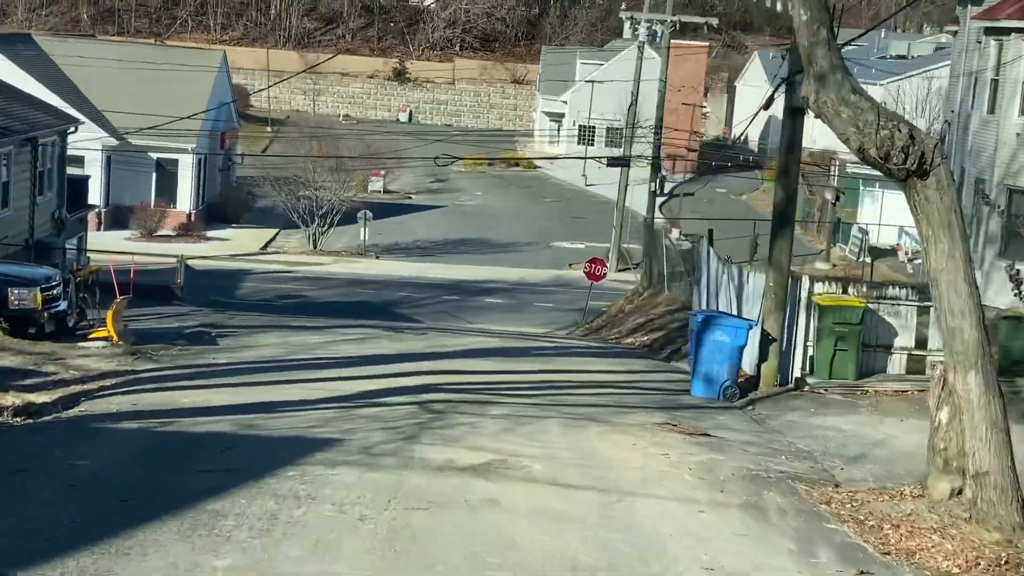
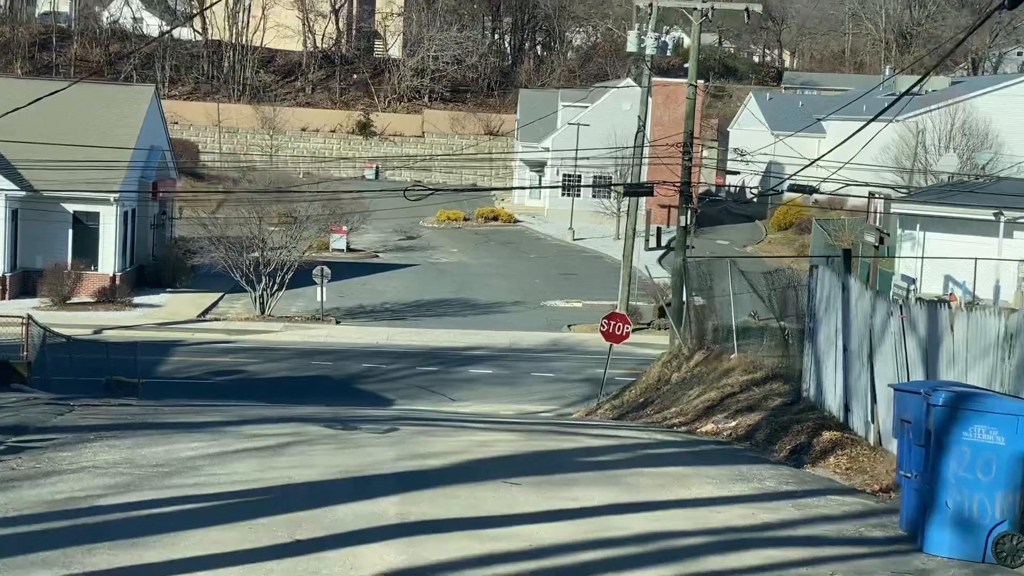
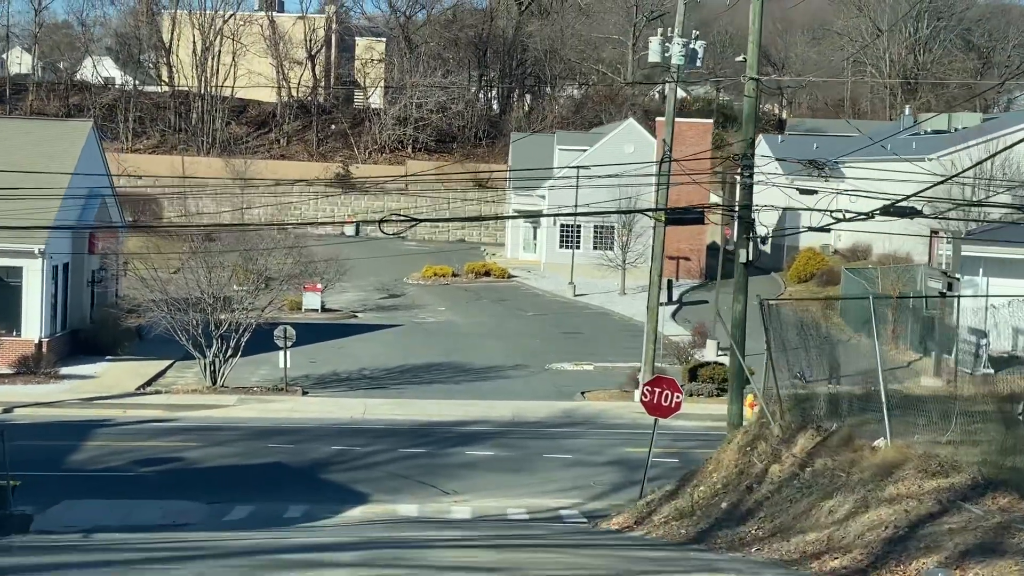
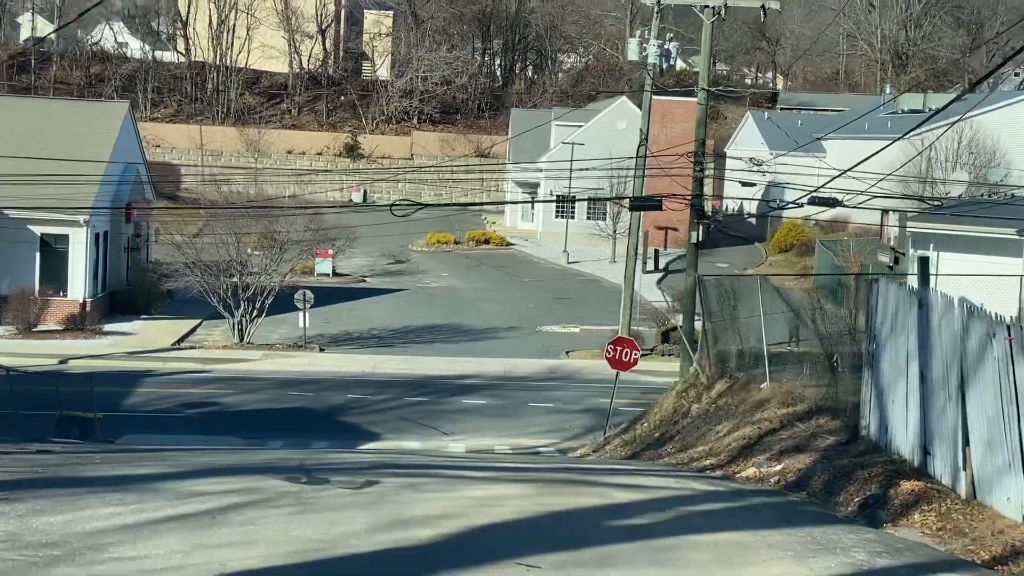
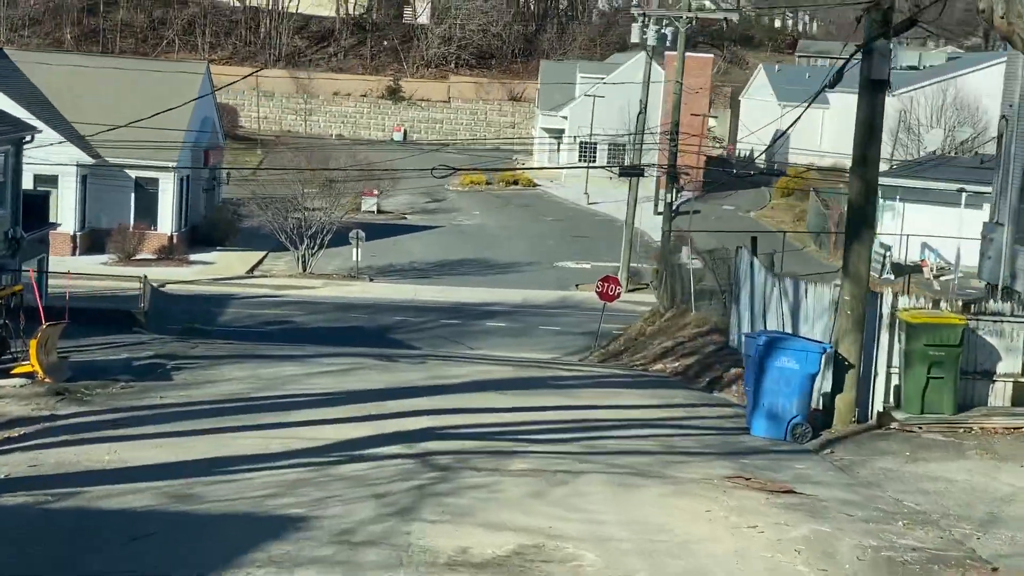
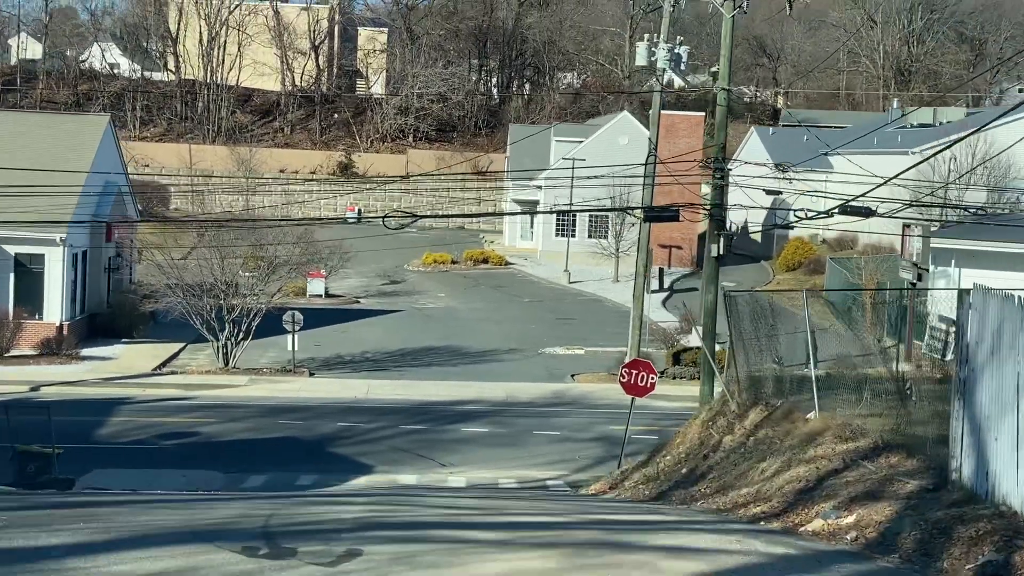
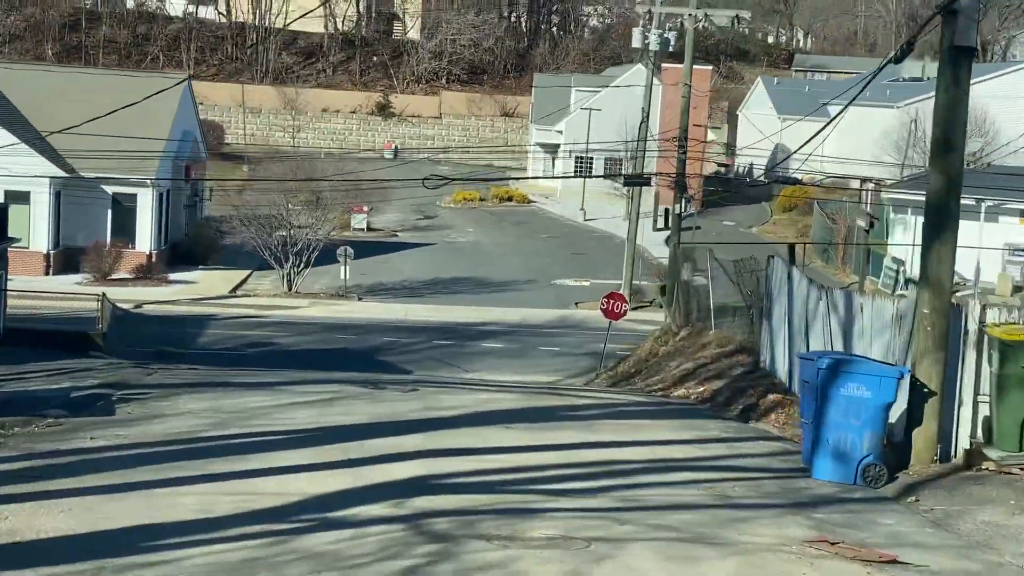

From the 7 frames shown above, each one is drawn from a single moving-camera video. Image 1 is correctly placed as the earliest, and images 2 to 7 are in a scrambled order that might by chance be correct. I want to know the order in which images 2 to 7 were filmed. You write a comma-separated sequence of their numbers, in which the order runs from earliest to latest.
5, 7, 2, 4, 6, 3
